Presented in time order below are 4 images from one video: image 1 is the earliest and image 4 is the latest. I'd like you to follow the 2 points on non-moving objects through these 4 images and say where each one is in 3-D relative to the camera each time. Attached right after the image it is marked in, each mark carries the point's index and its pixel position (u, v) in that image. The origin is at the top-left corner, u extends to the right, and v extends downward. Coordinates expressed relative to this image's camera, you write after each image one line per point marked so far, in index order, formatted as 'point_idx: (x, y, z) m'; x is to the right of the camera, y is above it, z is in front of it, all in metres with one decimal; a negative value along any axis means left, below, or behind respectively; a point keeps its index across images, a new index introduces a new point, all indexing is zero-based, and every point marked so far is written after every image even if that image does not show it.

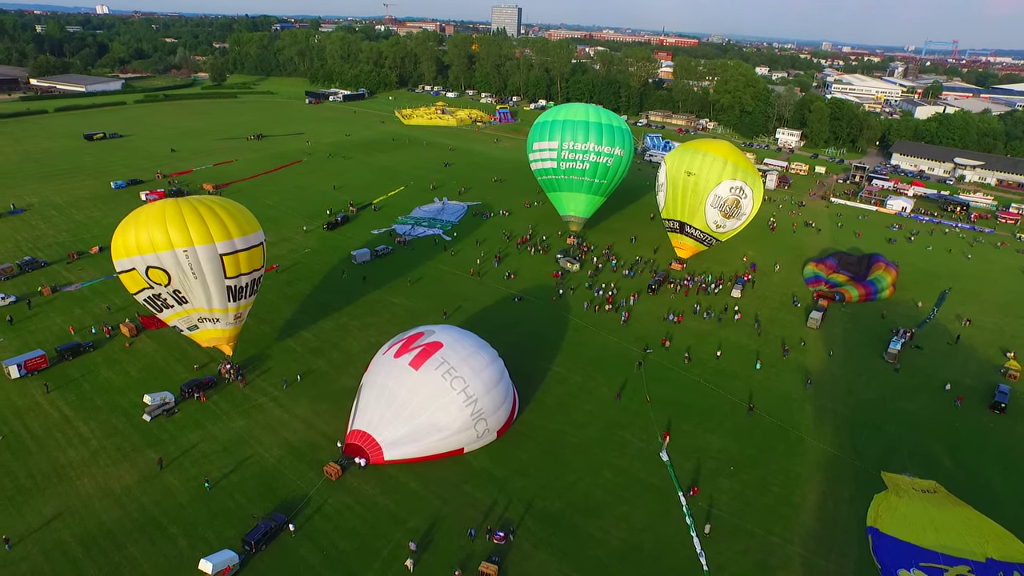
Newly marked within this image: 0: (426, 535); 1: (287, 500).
0: (-2.4, -7.0, +15.8) m
1: (-6.7, -6.4, +16.6) m
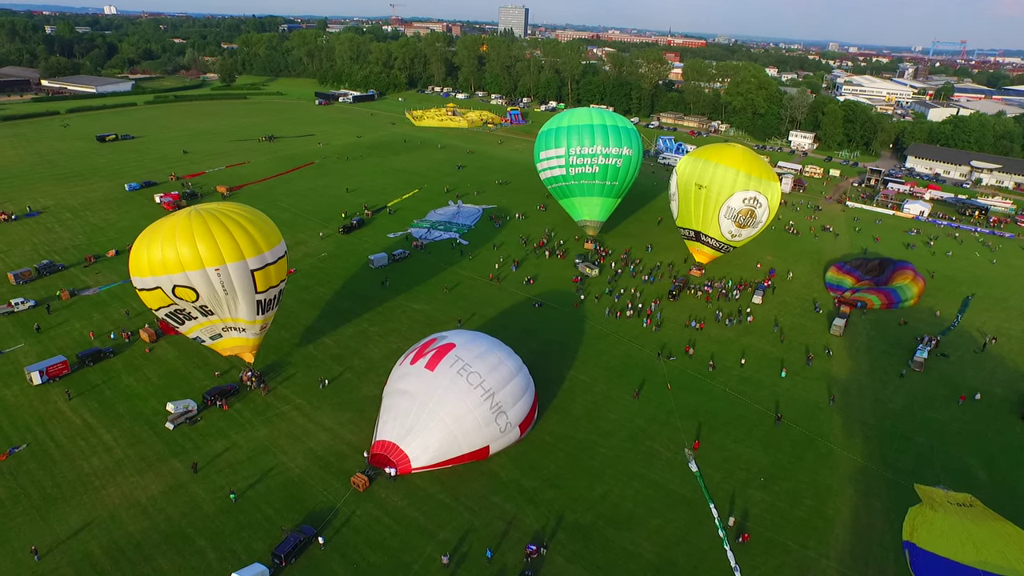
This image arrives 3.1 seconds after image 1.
0: (-1.5, -7.3, +15.6) m
1: (-5.8, -6.6, +16.4) m
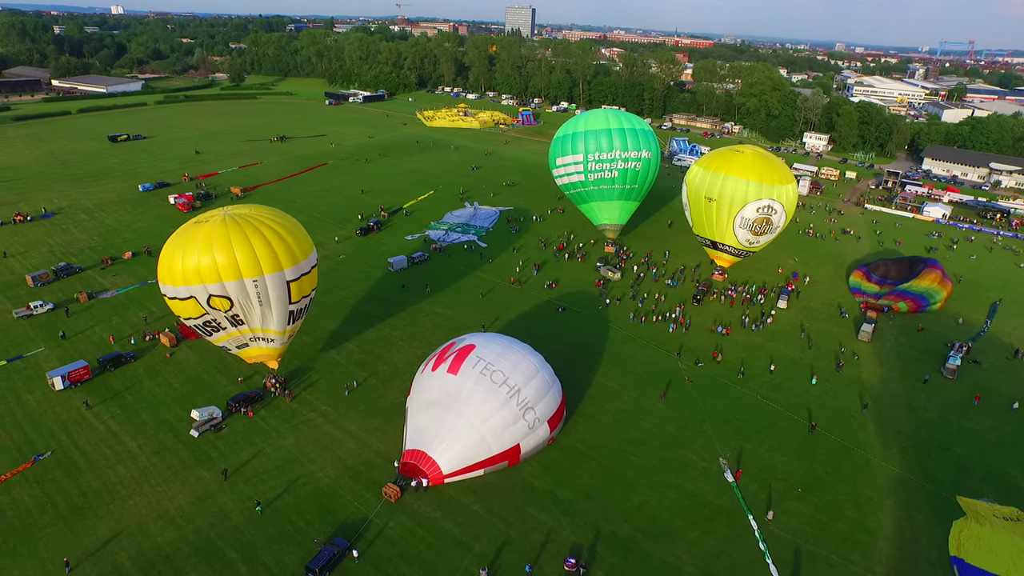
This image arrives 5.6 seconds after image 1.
0: (-0.5, -7.5, +15.2) m
1: (-4.8, -6.8, +16.1) m
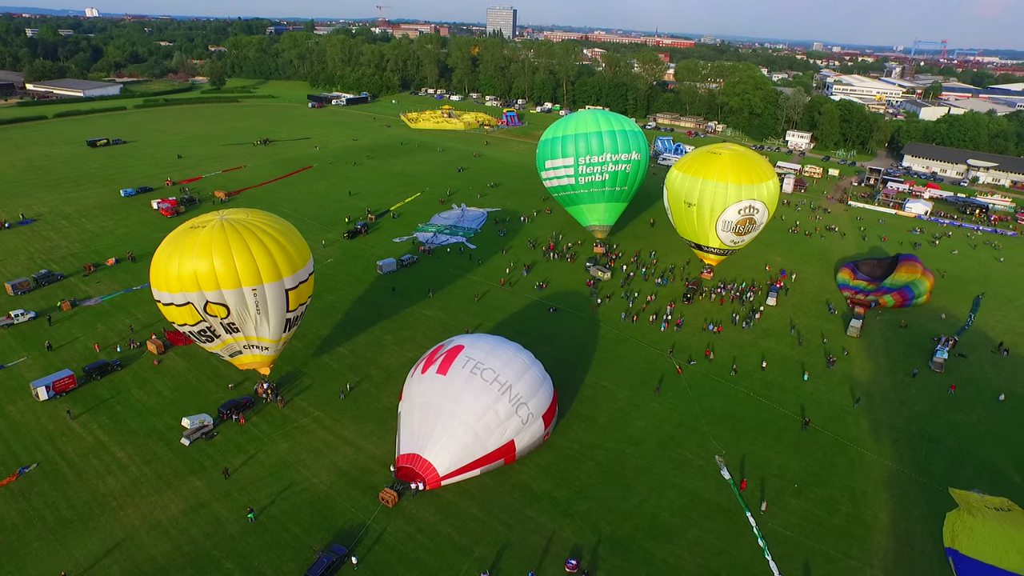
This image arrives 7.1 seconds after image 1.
0: (-0.5, -7.5, +15.1) m
1: (-4.8, -6.9, +15.9) m
